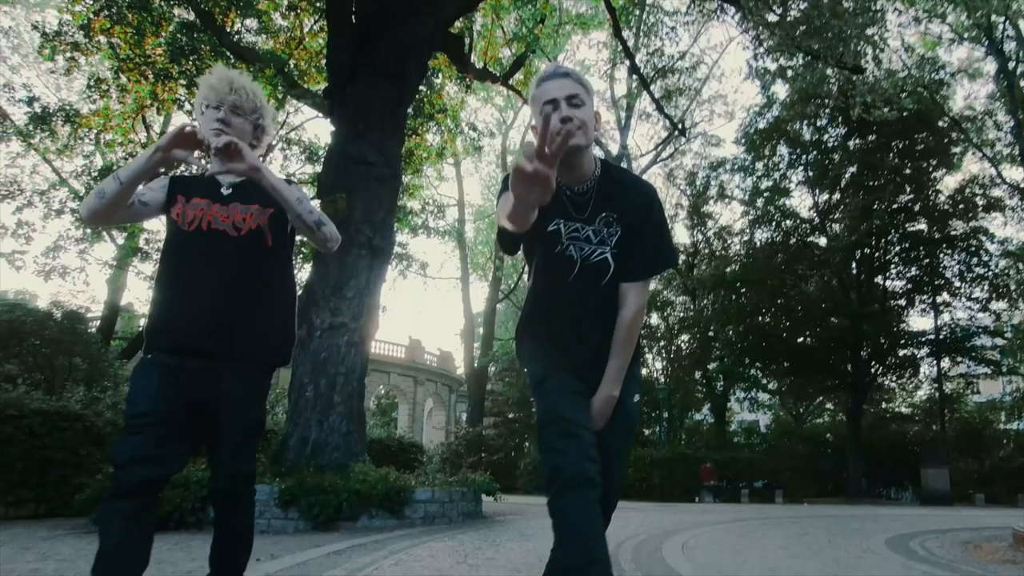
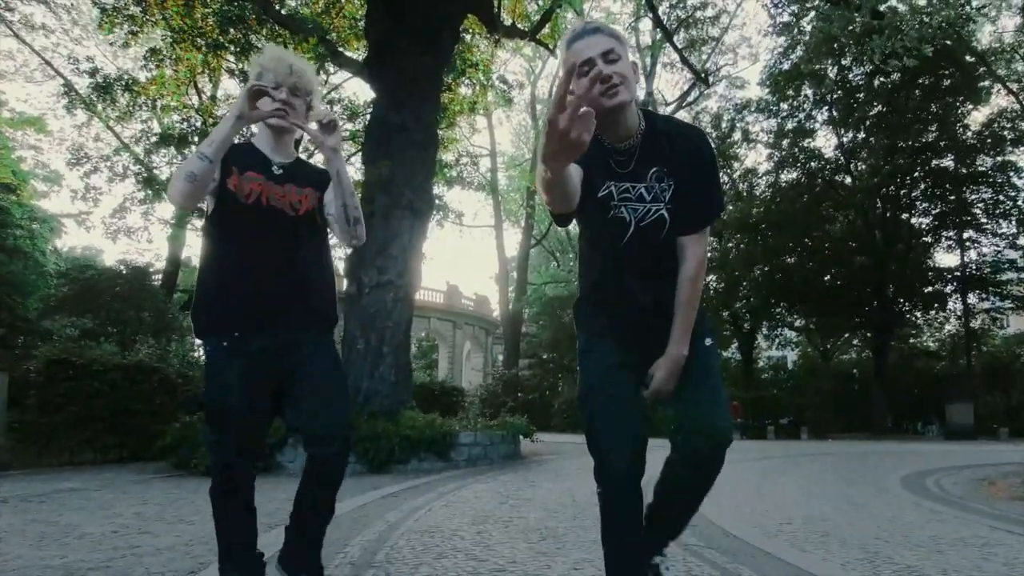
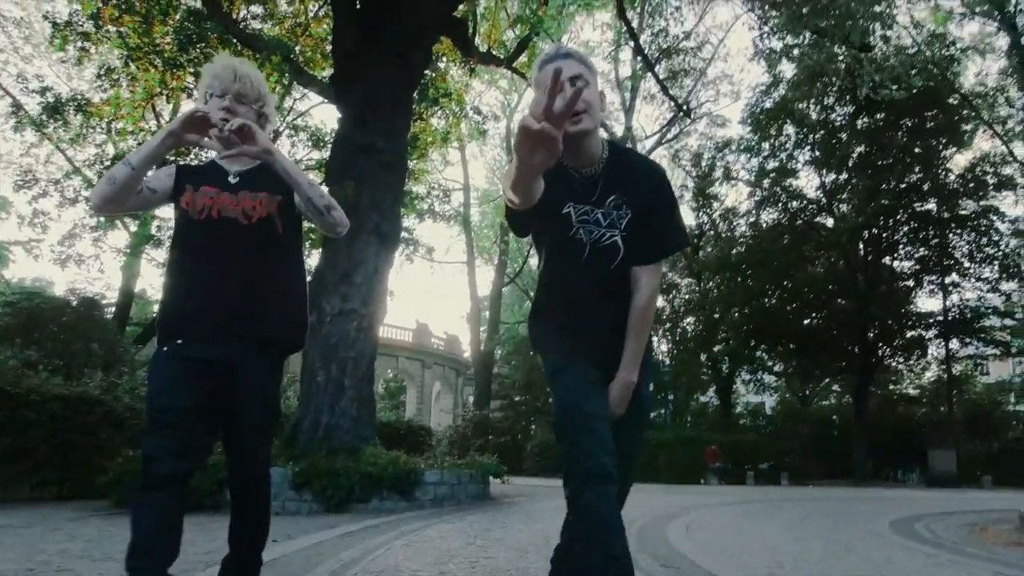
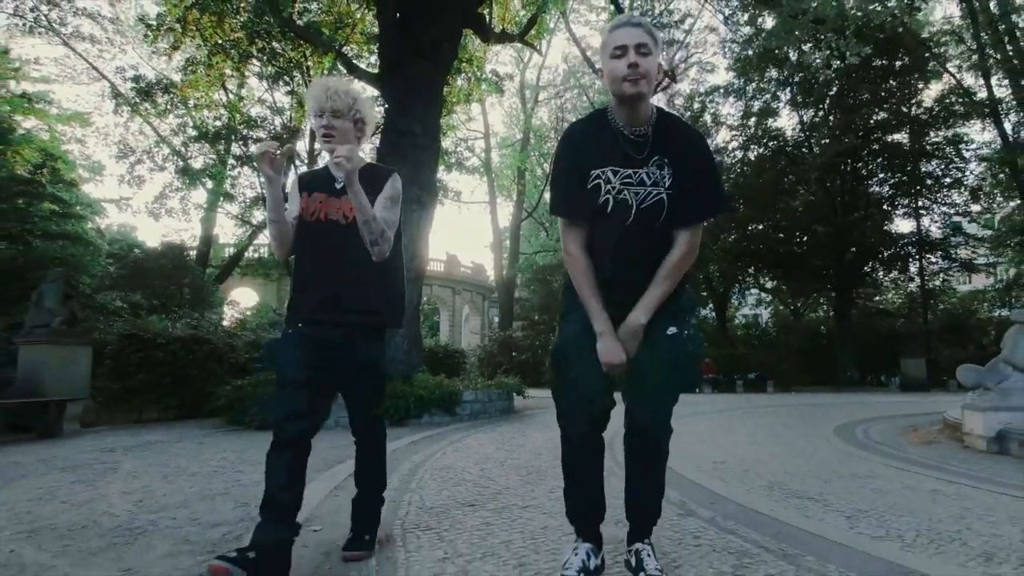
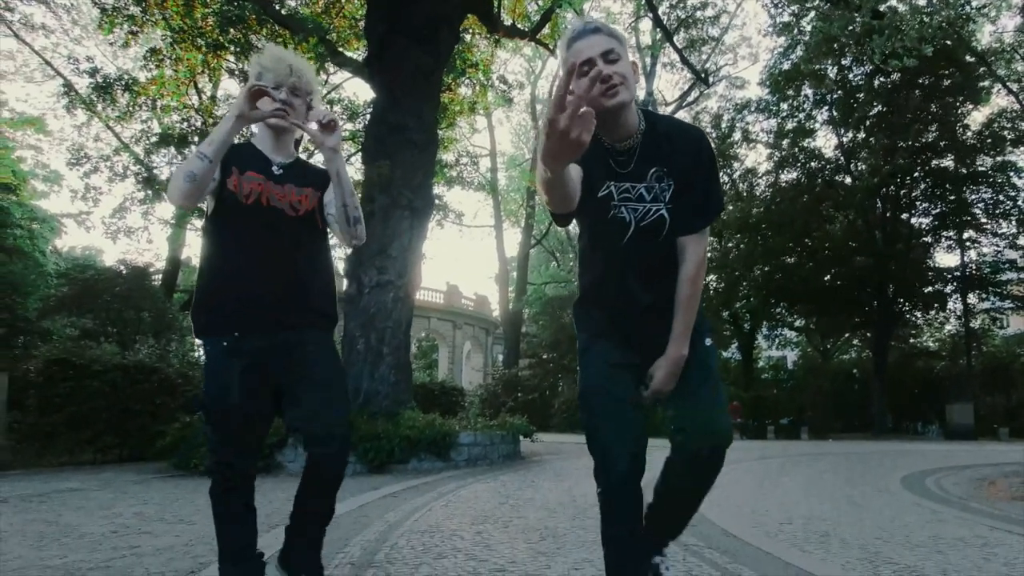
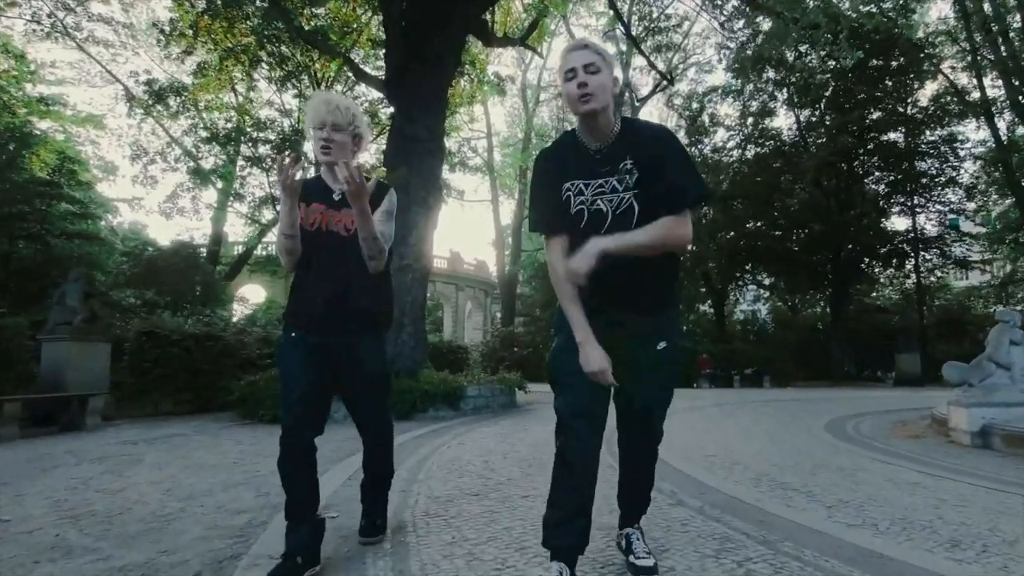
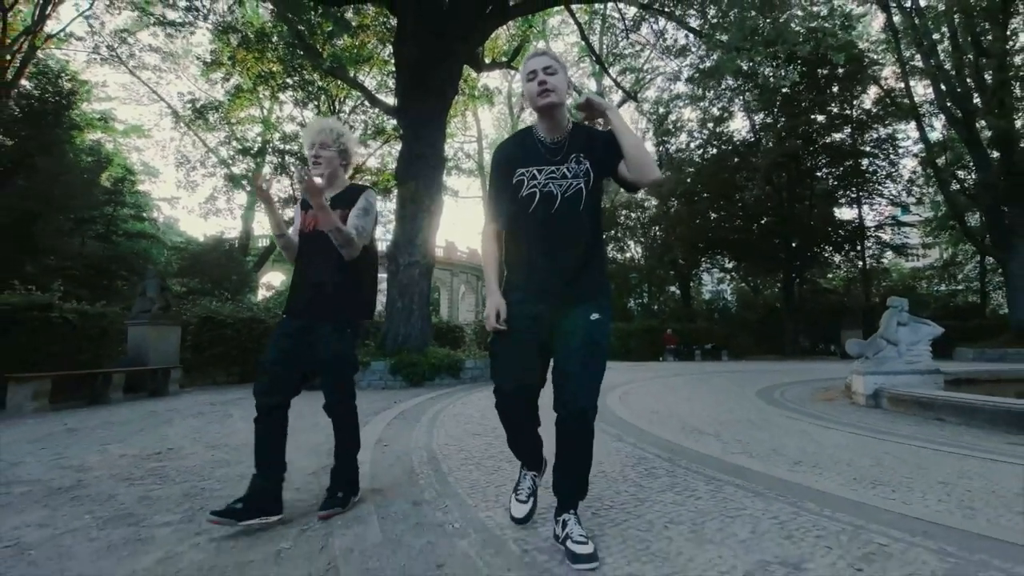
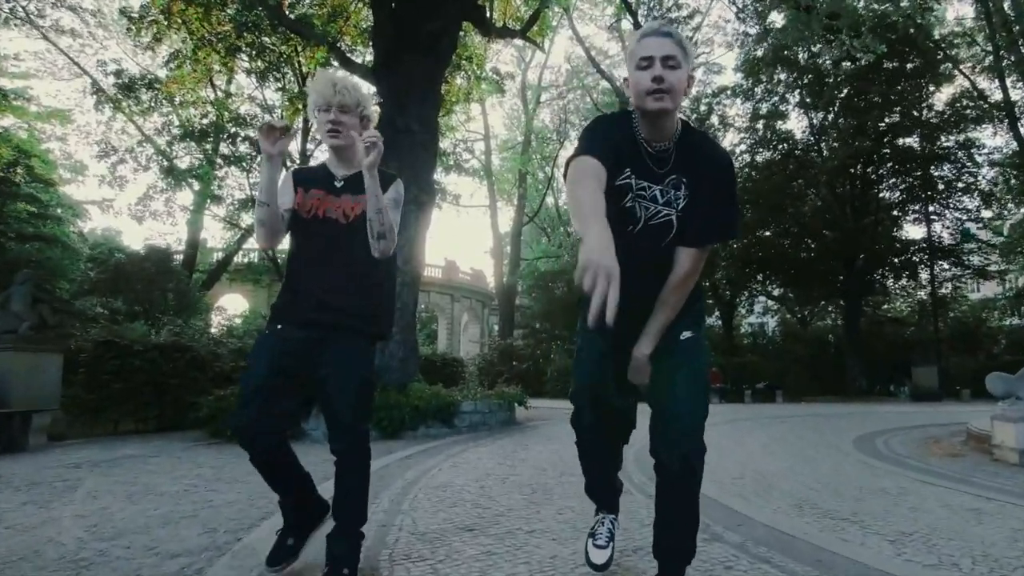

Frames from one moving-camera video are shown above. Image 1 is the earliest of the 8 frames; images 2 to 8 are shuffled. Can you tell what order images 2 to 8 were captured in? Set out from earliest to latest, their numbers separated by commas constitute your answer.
5, 4, 7, 6, 8, 2, 3
